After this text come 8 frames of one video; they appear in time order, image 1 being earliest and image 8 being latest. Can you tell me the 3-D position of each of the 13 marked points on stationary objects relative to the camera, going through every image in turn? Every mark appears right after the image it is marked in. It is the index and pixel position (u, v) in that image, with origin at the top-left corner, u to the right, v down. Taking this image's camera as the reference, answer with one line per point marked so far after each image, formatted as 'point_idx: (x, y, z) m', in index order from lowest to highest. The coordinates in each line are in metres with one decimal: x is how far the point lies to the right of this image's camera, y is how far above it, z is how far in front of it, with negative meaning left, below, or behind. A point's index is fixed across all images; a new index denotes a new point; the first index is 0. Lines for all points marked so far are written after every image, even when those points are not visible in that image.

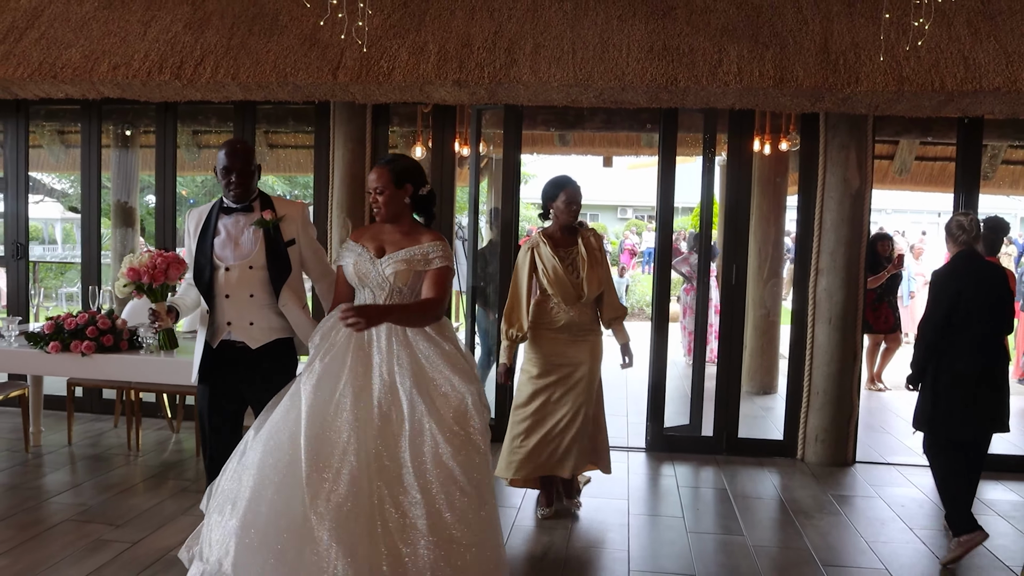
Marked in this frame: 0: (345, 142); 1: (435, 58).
0: (-0.8, +0.8, +4.6) m
1: (-0.3, +1.0, +3.9) m
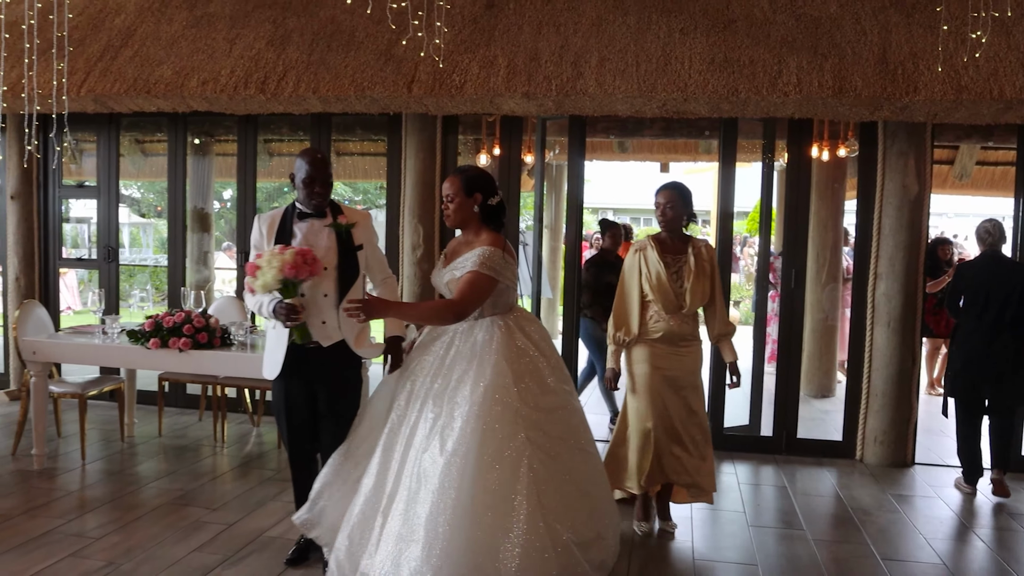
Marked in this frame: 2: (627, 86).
0: (-0.5, +0.7, +4.9) m
1: (0.0, +1.0, +4.1) m
2: (+0.5, +0.9, +4.0) m
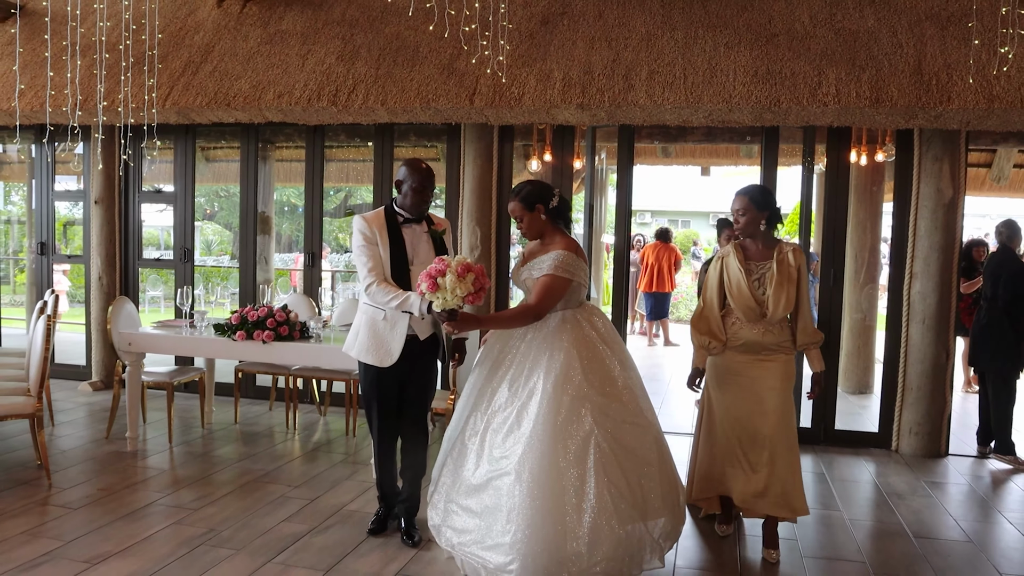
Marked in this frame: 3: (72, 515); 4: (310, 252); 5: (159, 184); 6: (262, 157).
0: (-0.2, +0.8, +5.2) m
1: (+0.2, +1.0, +4.4) m
2: (+0.8, +0.9, +4.3) m
3: (-1.7, -0.9, +3.5) m
4: (-1.3, +0.2, +5.6) m
5: (-2.3, +0.7, +5.9) m
6: (-1.6, +0.8, +5.7) m
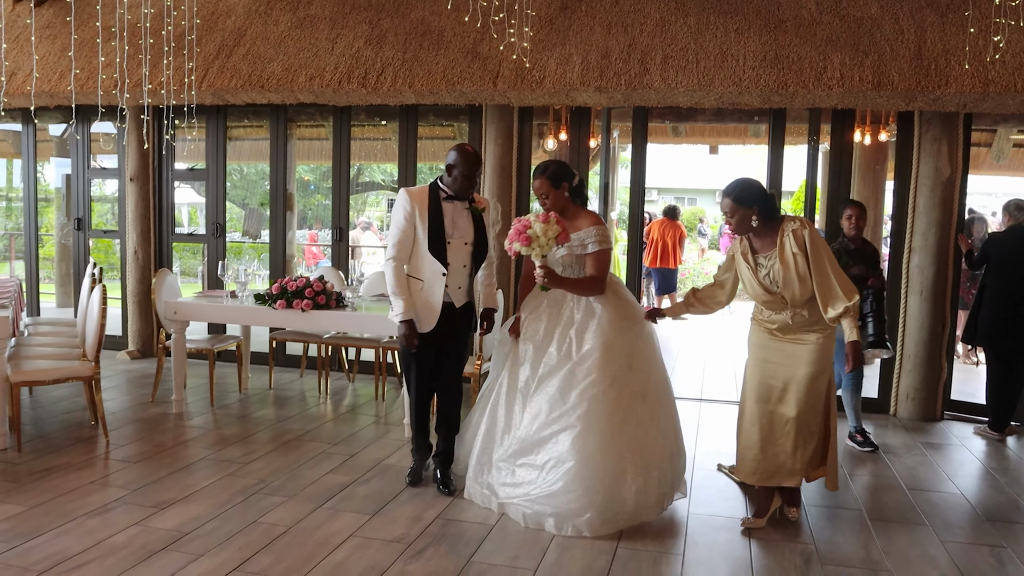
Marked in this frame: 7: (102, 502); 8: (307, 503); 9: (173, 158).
0: (-0.1, +0.9, +5.4) m
1: (+0.3, +1.1, +4.6) m
2: (+0.9, +1.0, +4.5) m
3: (-1.6, -0.8, +3.8) m
4: (-1.1, +0.4, +5.9) m
5: (-2.2, +0.9, +6.2) m
6: (-1.5, +1.0, +6.0) m
7: (-1.5, -0.8, +3.3) m
8: (-0.8, -0.8, +3.3) m
9: (-2.4, +0.9, +6.2) m
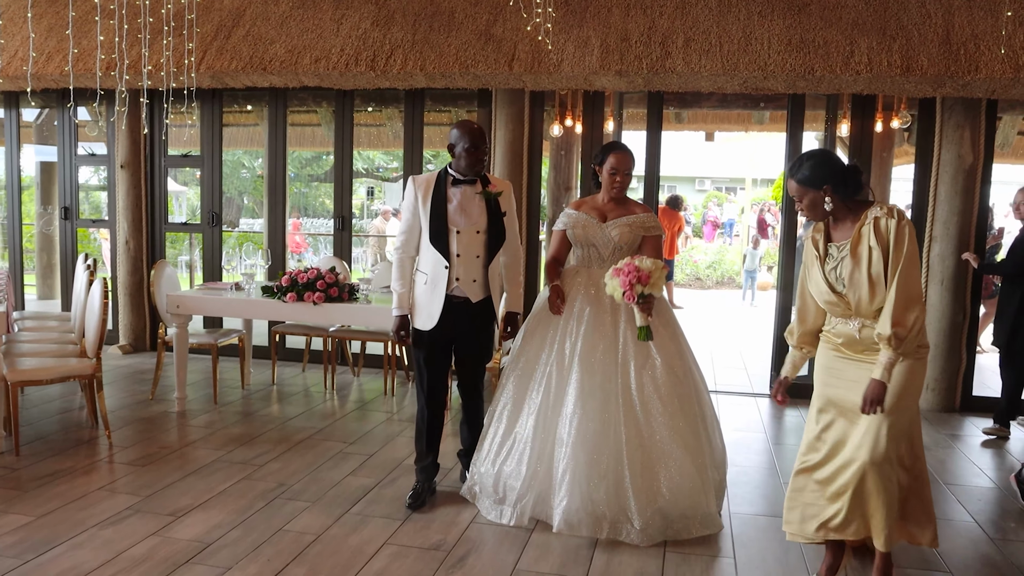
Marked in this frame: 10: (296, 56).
0: (0.0, +1.0, +5.3) m
1: (+0.4, +1.2, +4.5) m
2: (+1.0, +1.1, +4.4) m
3: (-1.5, -0.7, +3.6) m
4: (-1.1, +0.5, +5.7) m
5: (-2.2, +0.9, +6.0) m
6: (-1.4, +1.1, +5.8) m
7: (-1.4, -0.8, +3.1) m
8: (-0.6, -0.8, +3.2) m
9: (-2.3, +1.0, +6.0) m
10: (-1.2, +1.3, +4.8) m
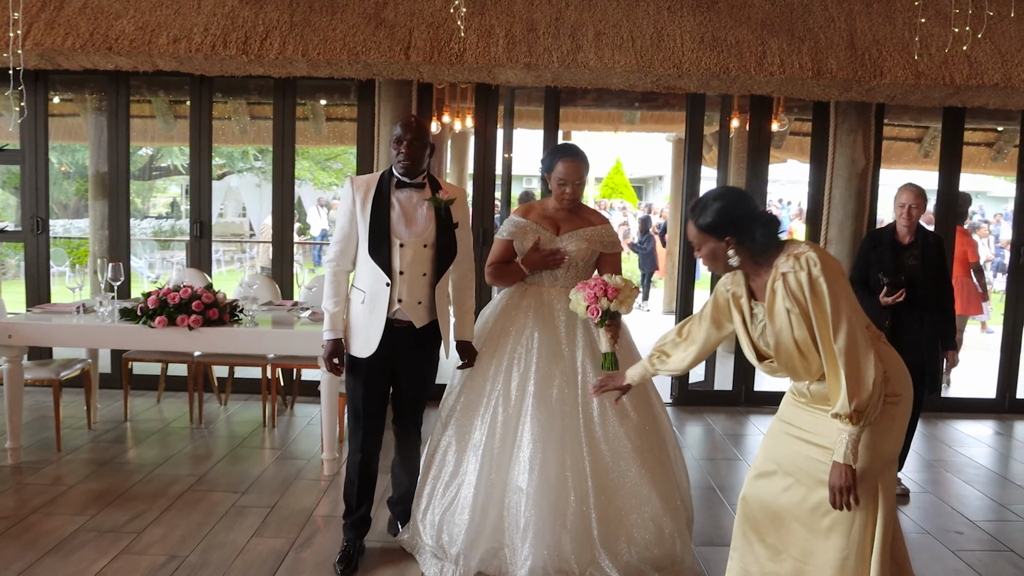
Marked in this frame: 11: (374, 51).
0: (-0.6, +0.9, +4.8) m
1: (0.0, +1.1, +4.1) m
2: (+0.5, +1.0, +4.1) m
3: (-1.7, -0.8, +2.8) m
4: (-1.8, +0.4, +5.0) m
5: (-2.9, +0.8, +5.0) m
6: (-2.1, +1.0, +5.0) m
7: (-1.5, -0.9, +2.4) m
8: (-0.8, -0.9, +2.6) m
9: (-3.0, +0.9, +5.0) m
10: (-1.7, +1.2, +4.1) m
11: (-0.6, +1.1, +4.1) m
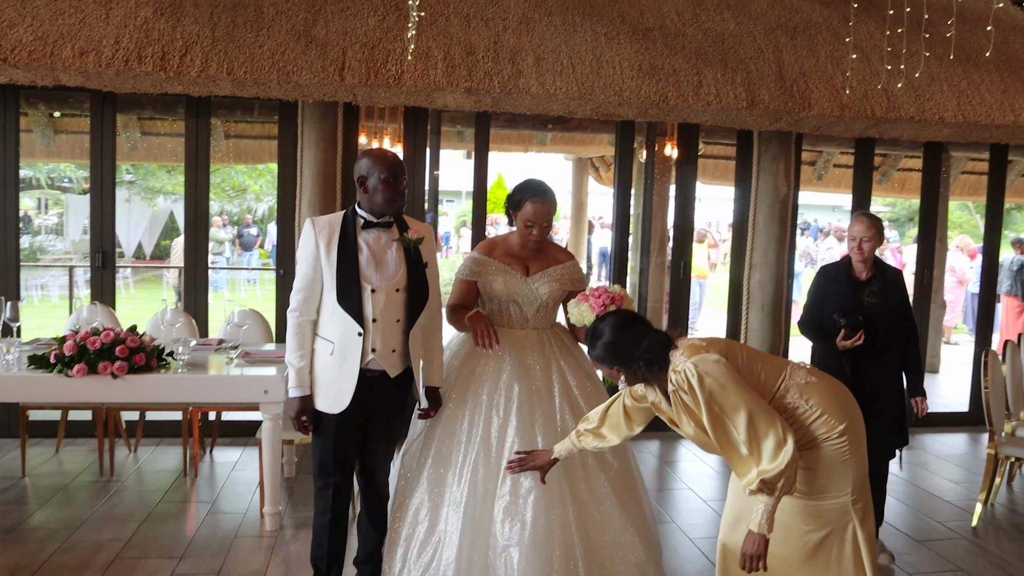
0: (-1.0, +0.7, +4.5) m
1: (-0.3, +1.0, +3.9) m
2: (+0.2, +0.9, +4.0) m
3: (-1.7, -1.0, +2.4) m
4: (-2.1, +0.2, +4.6) m
5: (-3.3, +0.6, +4.4) m
6: (-2.5, +0.8, +4.5) m
7: (-1.5, -1.0, +2.0) m
8: (-0.8, -1.0, +2.3) m
9: (-3.4, +0.7, +4.4) m
10: (-1.9, +1.0, +3.7) m
11: (-0.9, +0.9, +3.8) m
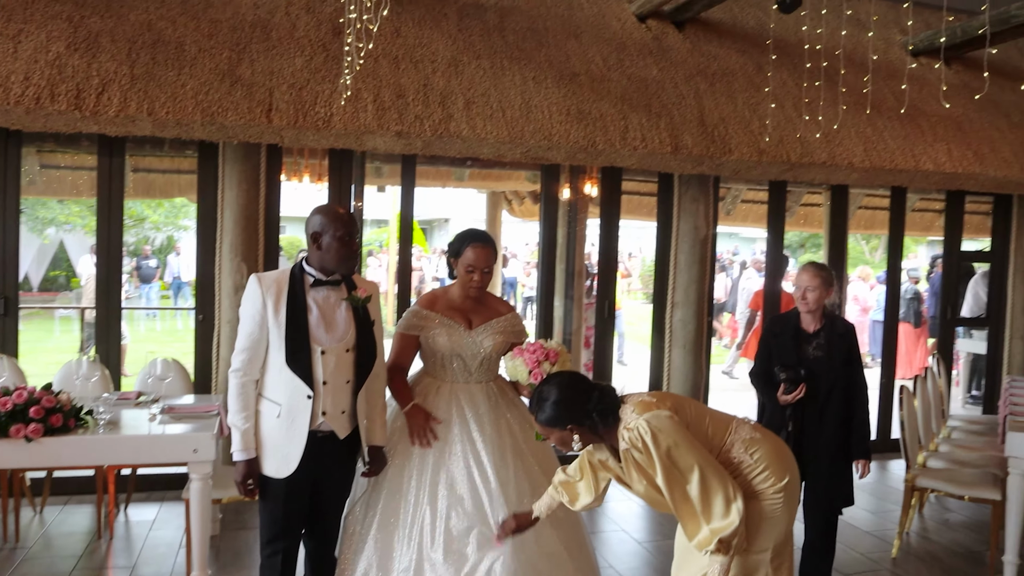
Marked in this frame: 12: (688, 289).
0: (-1.4, +0.5, +4.4) m
1: (-0.6, +0.8, +3.9) m
2: (-0.1, +0.7, +4.0) m
3: (-1.8, -1.1, +2.2) m
4: (-2.5, 0.0, +4.3) m
5: (-3.6, +0.4, +4.0) m
6: (-2.8, +0.6, +4.2) m
7: (-1.5, -1.2, +1.8) m
8: (-0.9, -1.2, +2.2) m
9: (-3.7, +0.4, +3.9) m
10: (-2.2, +0.8, +3.5) m
11: (-1.2, +0.7, +3.7) m
12: (+1.0, 0.0, +5.1) m
